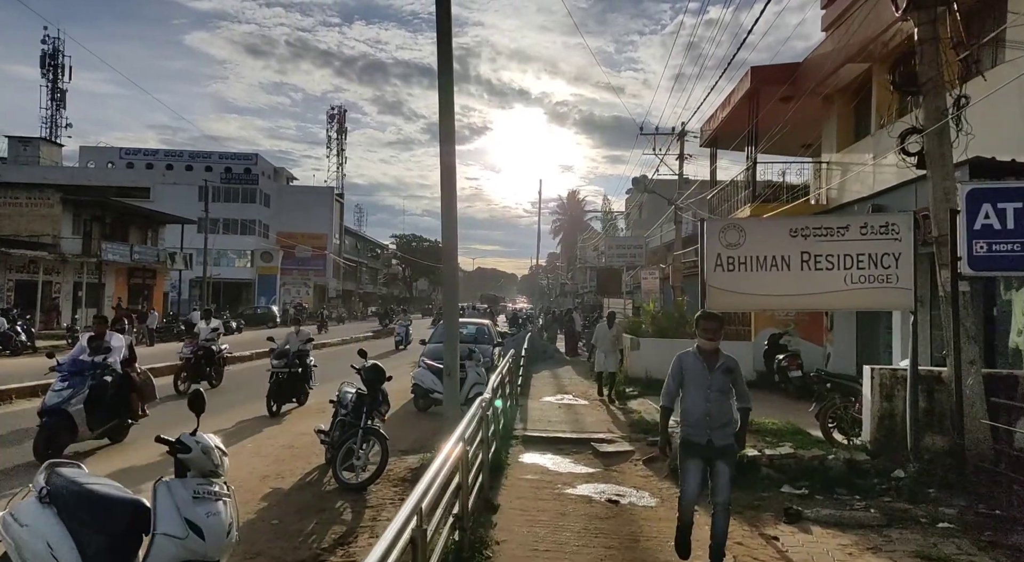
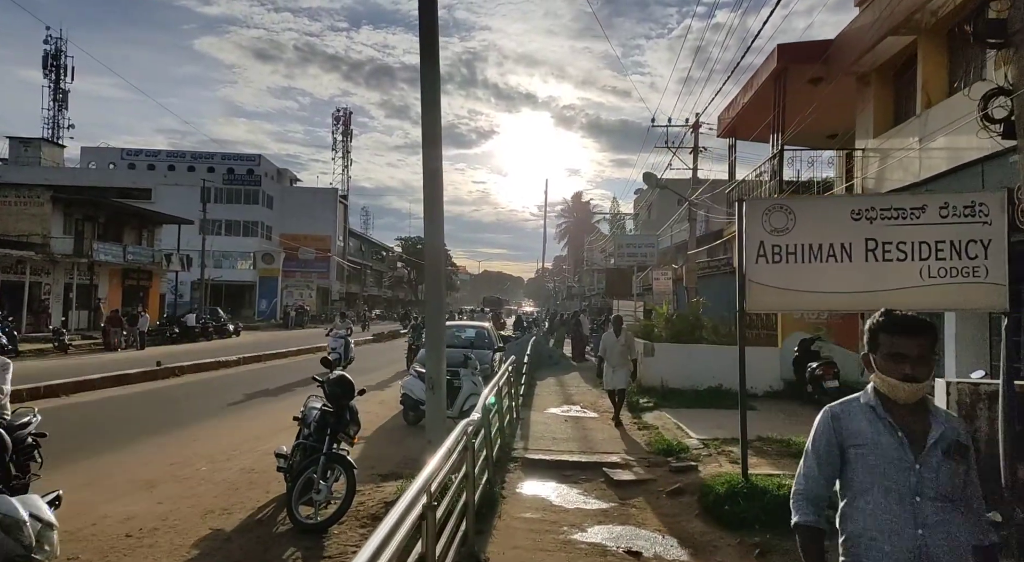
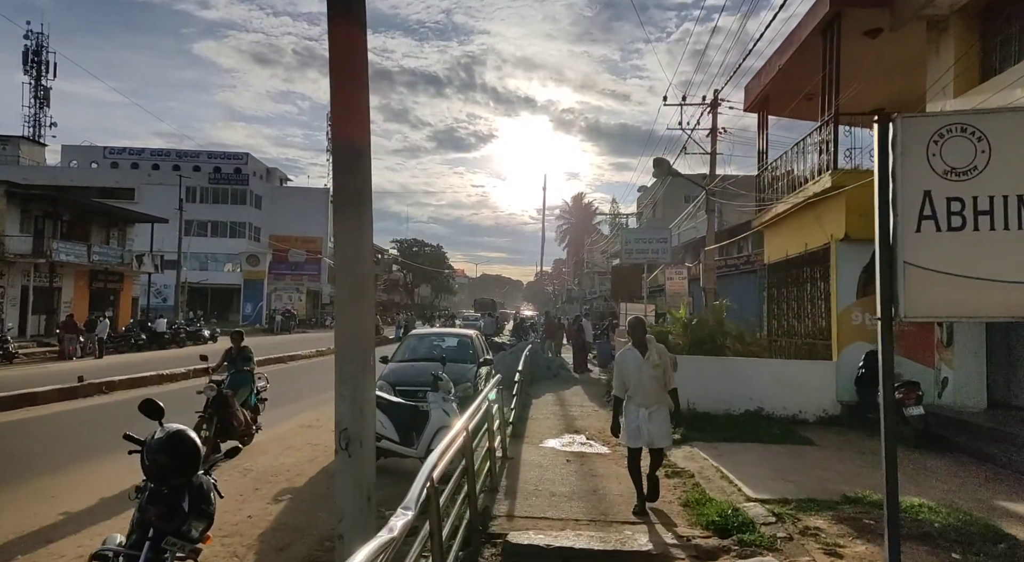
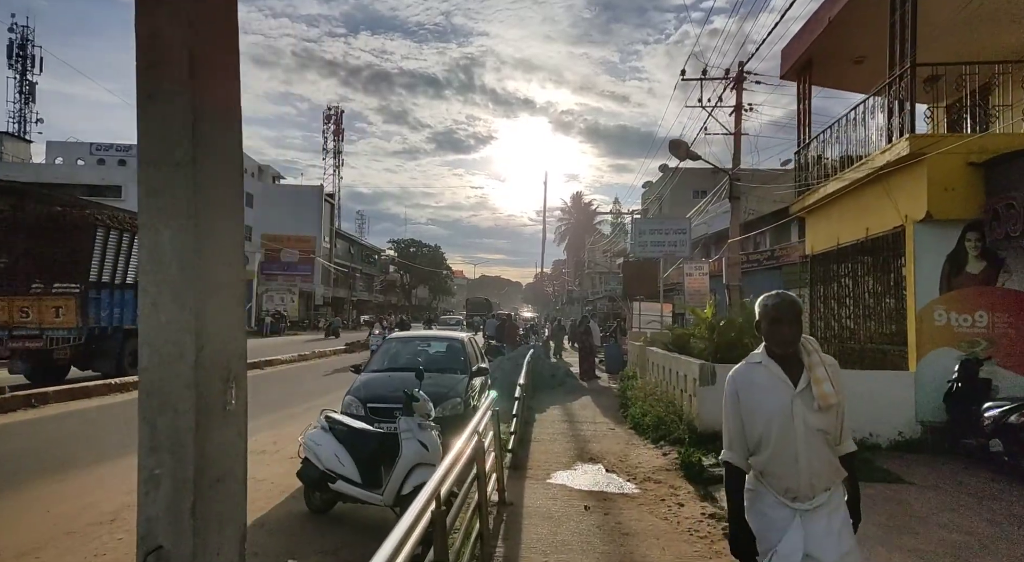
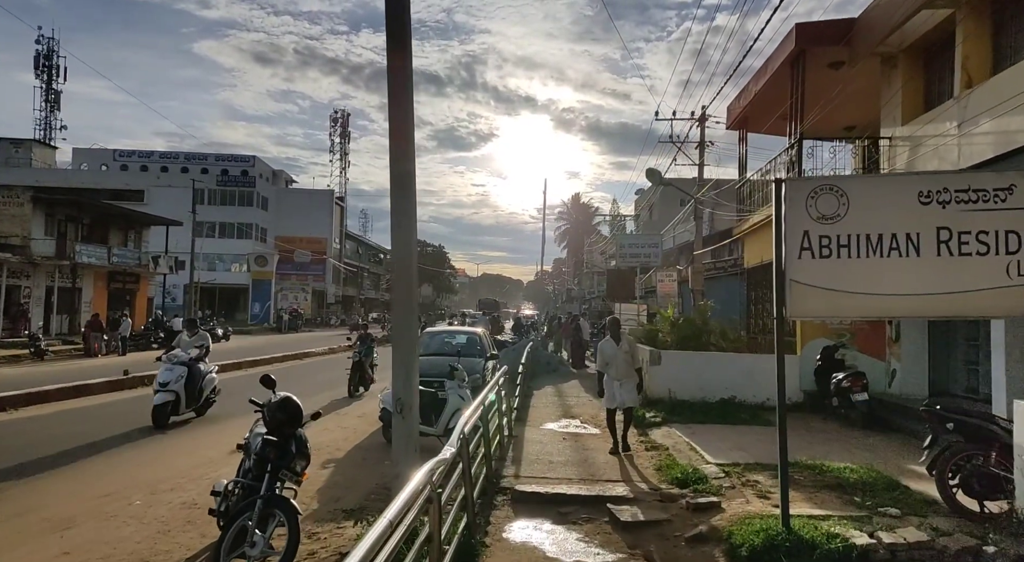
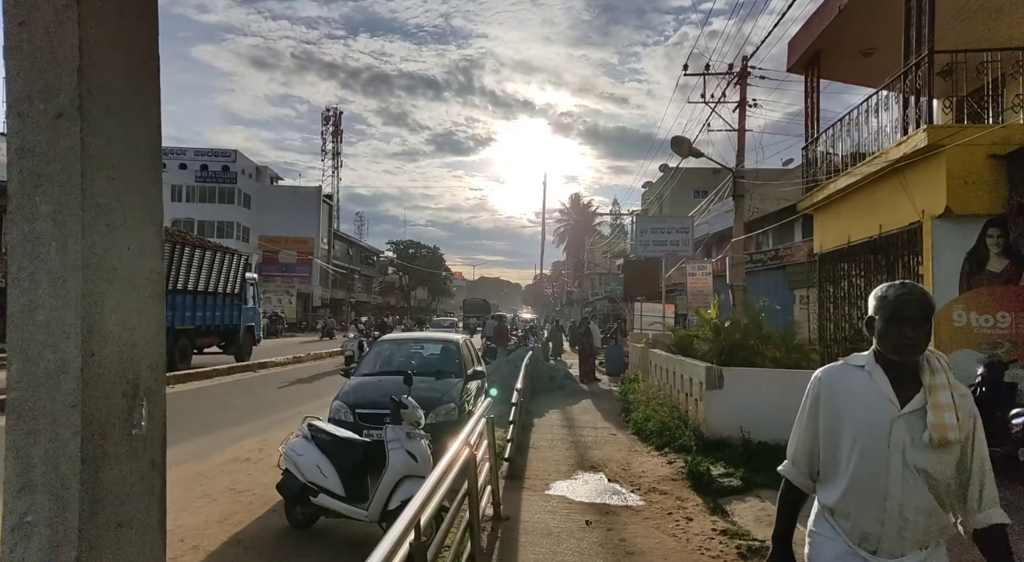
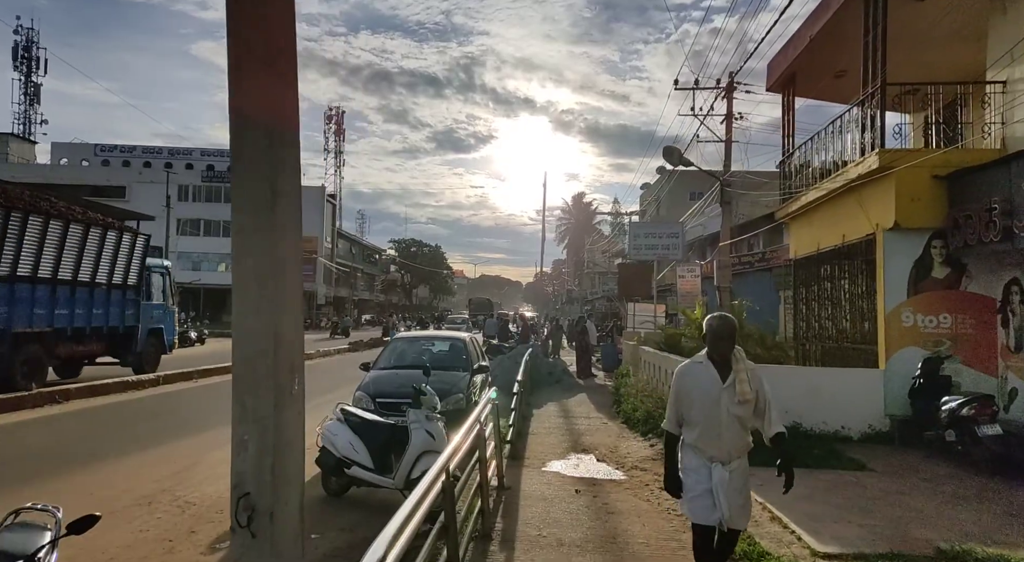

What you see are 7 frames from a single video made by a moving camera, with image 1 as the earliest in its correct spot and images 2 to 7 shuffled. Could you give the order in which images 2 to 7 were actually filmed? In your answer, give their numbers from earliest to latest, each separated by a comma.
2, 5, 3, 7, 4, 6
